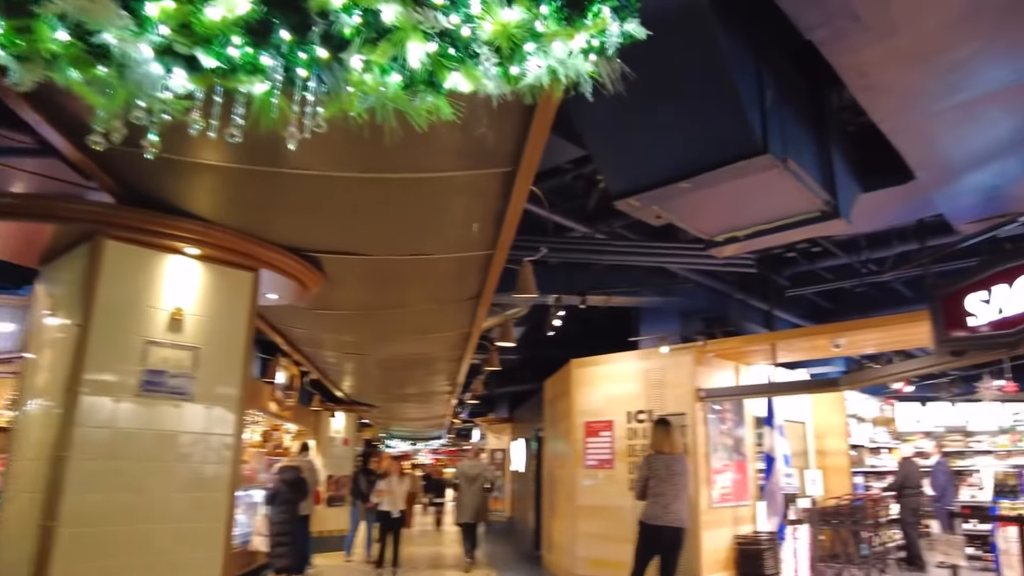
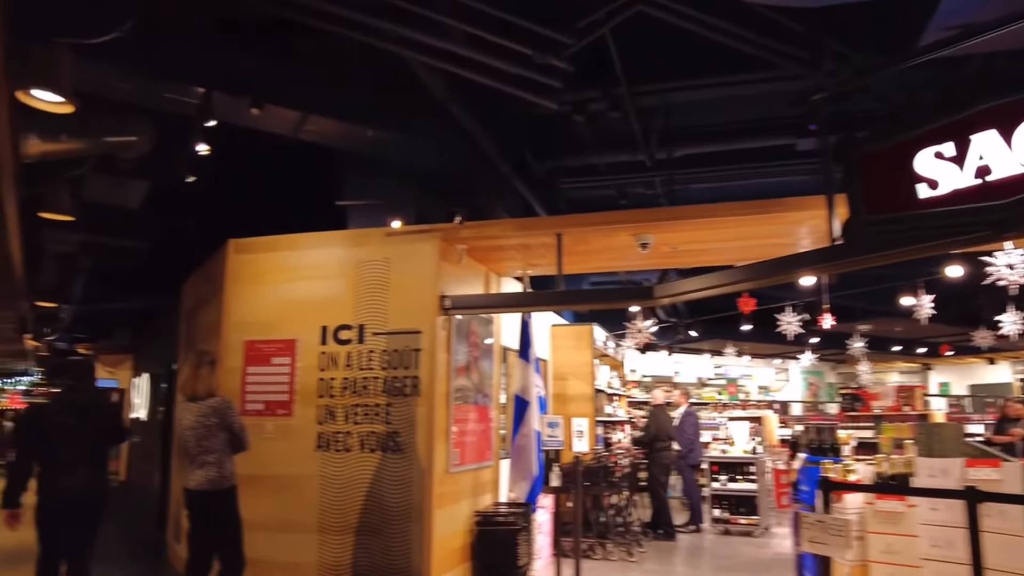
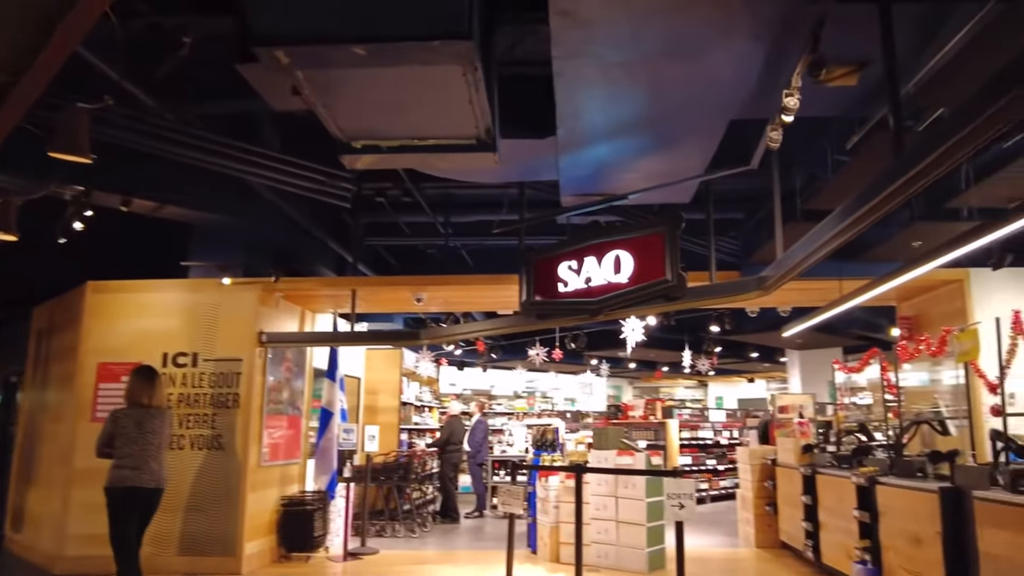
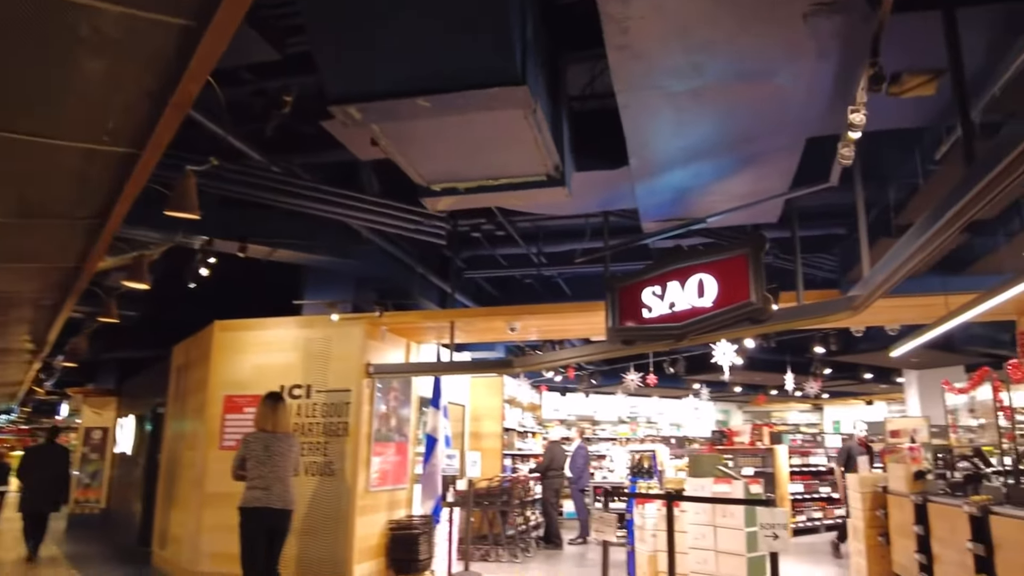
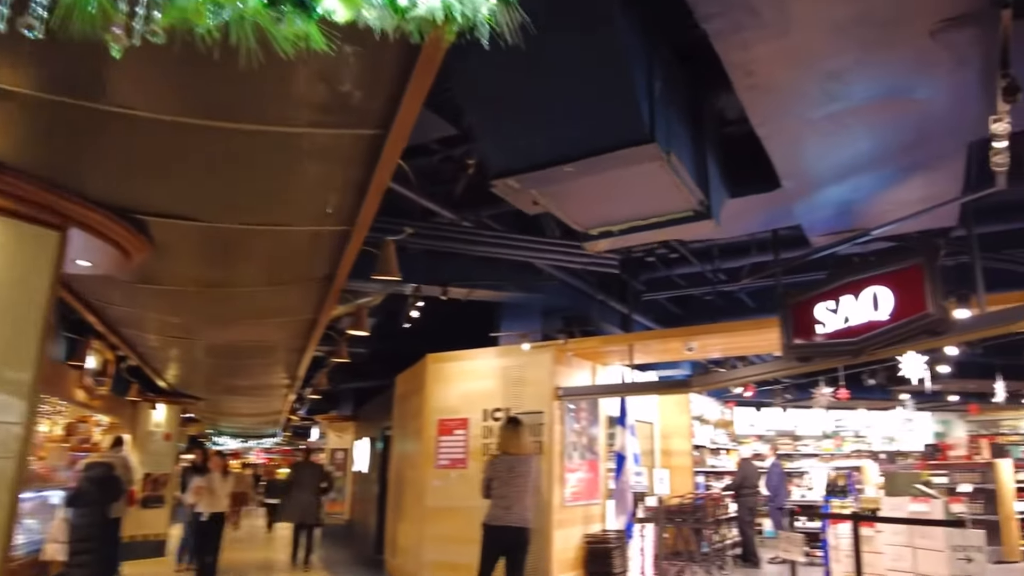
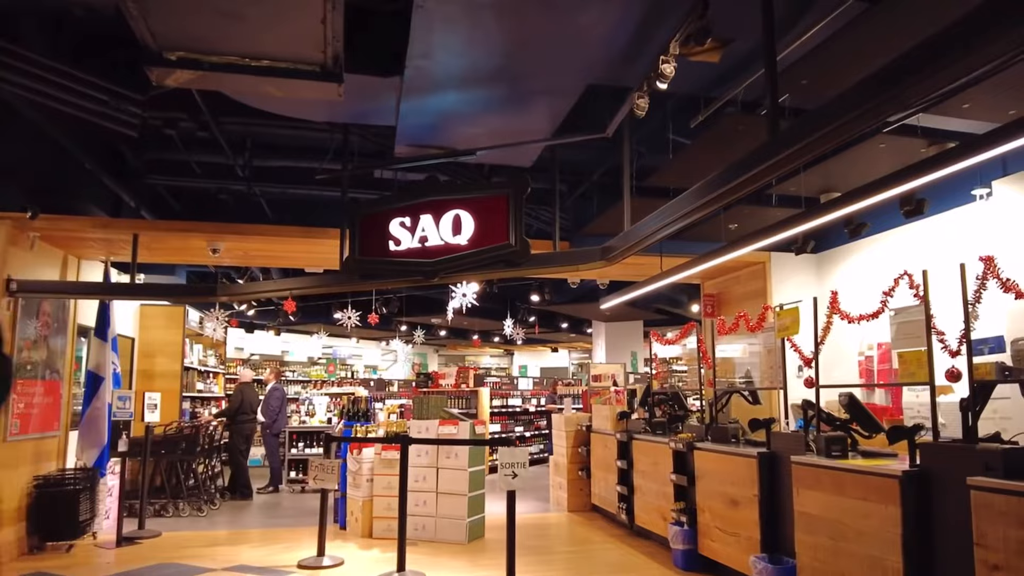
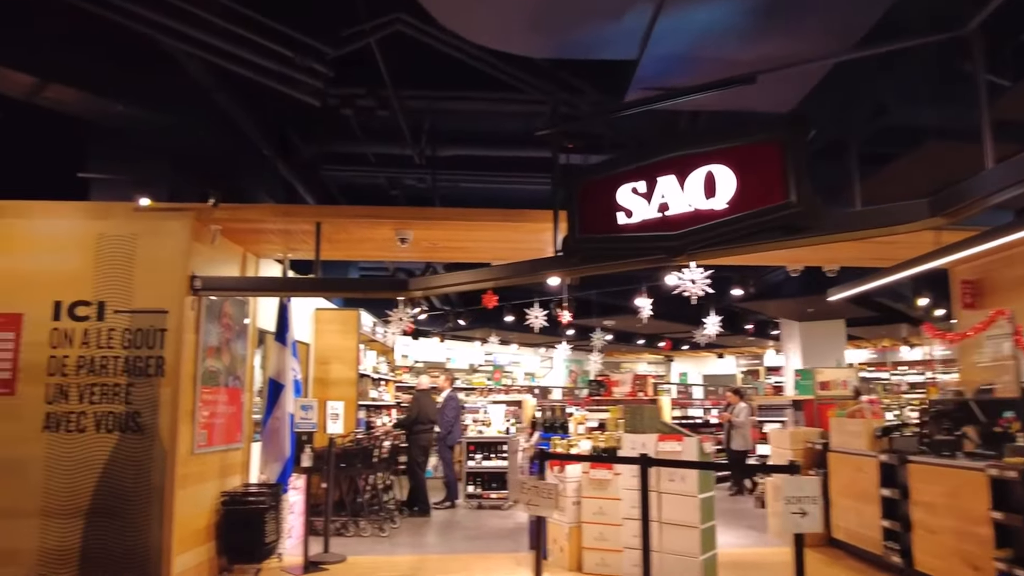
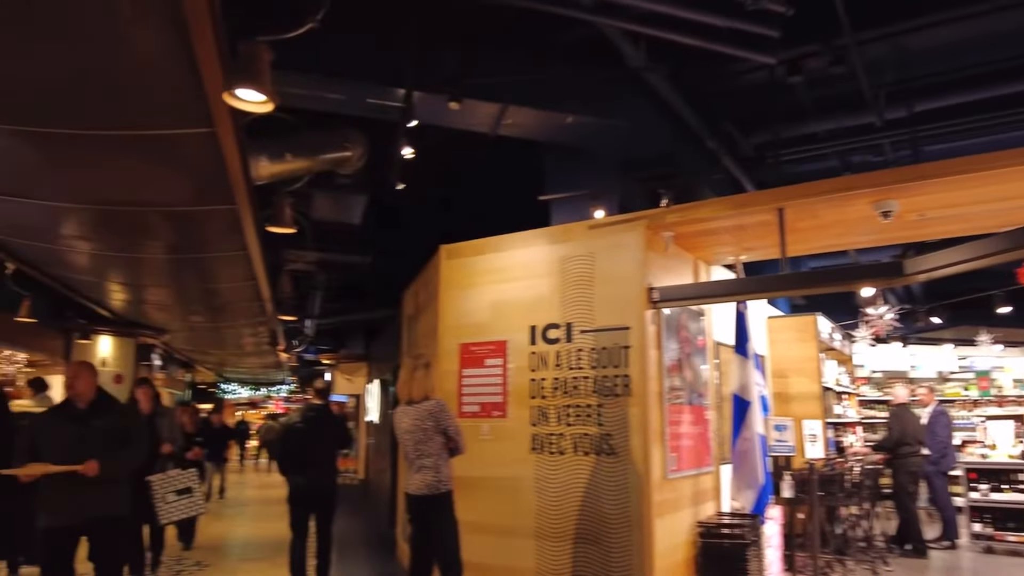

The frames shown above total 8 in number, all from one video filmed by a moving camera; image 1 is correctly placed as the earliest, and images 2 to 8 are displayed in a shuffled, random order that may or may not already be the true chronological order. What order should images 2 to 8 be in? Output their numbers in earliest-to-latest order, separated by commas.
5, 4, 3, 6, 7, 2, 8
